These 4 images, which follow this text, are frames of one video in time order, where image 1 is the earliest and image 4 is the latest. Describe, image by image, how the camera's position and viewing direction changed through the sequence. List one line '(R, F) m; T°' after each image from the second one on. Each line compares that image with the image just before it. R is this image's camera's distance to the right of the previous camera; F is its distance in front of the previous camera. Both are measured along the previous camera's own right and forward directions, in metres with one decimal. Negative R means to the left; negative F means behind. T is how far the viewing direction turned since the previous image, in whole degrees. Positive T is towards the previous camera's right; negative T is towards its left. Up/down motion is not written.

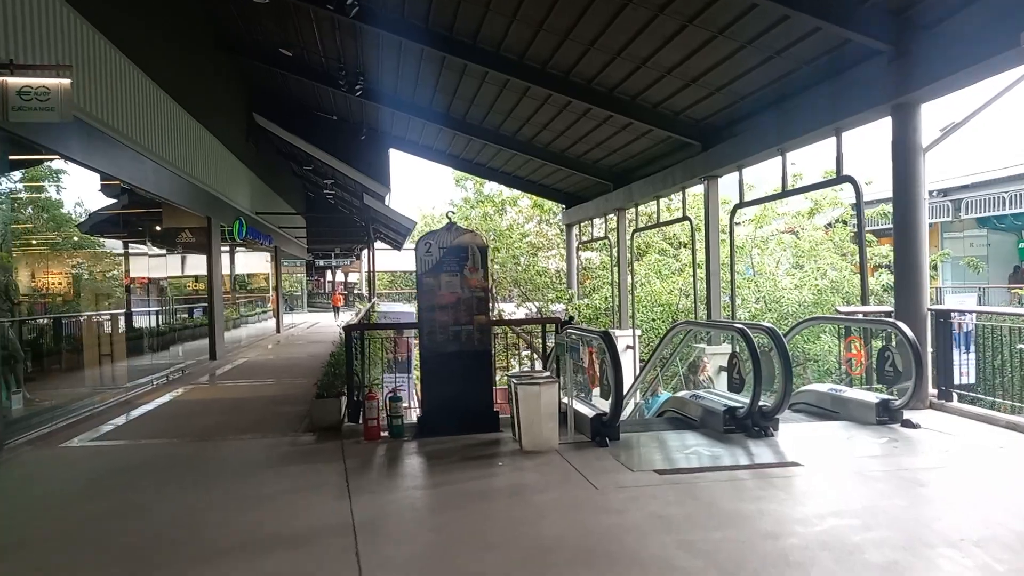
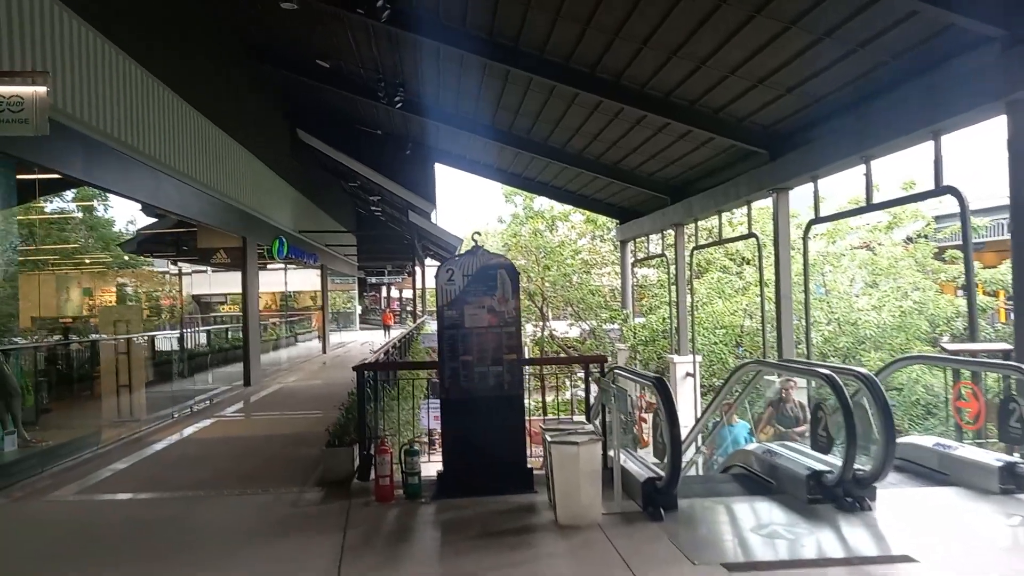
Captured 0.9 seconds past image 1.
(+0.1, +0.6) m; -4°
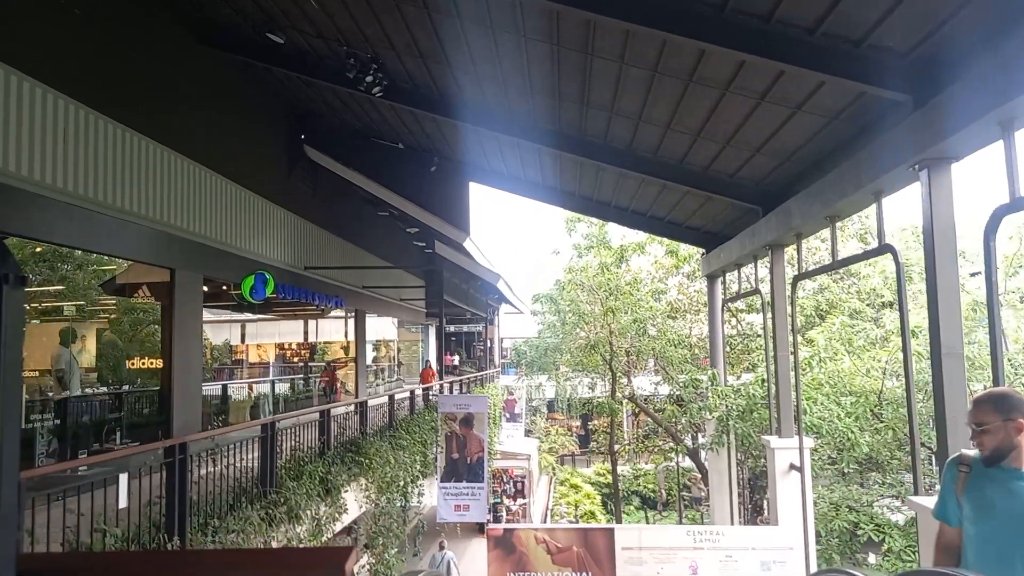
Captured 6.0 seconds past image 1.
(+0.8, +2.5) m; -9°
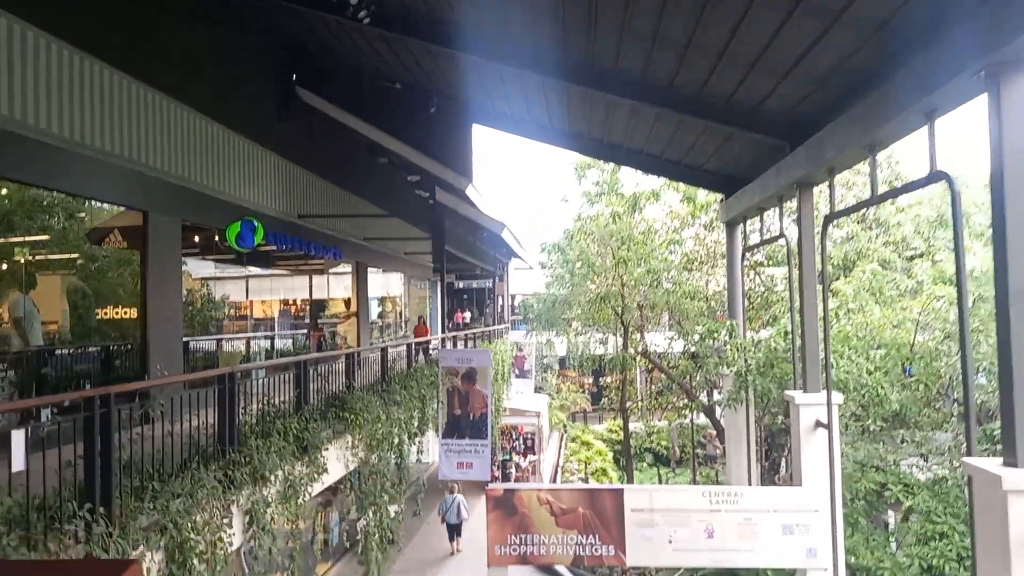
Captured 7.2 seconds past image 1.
(+0.1, +0.5) m; -1°
